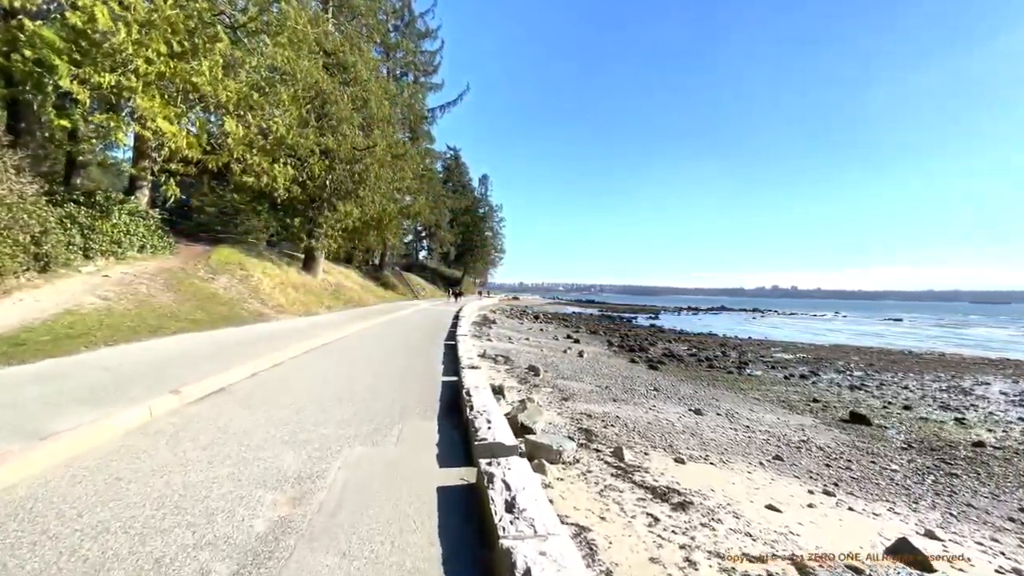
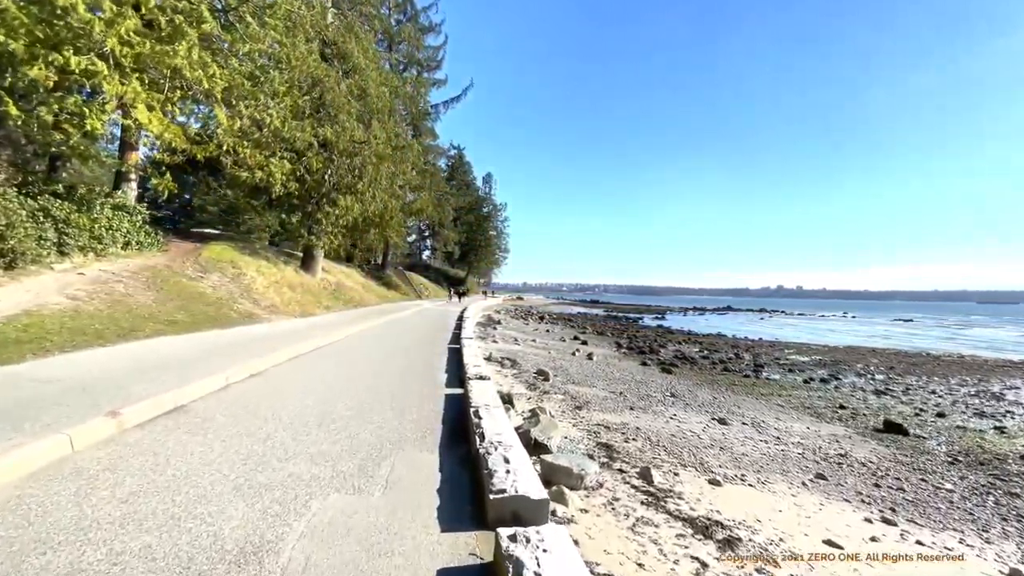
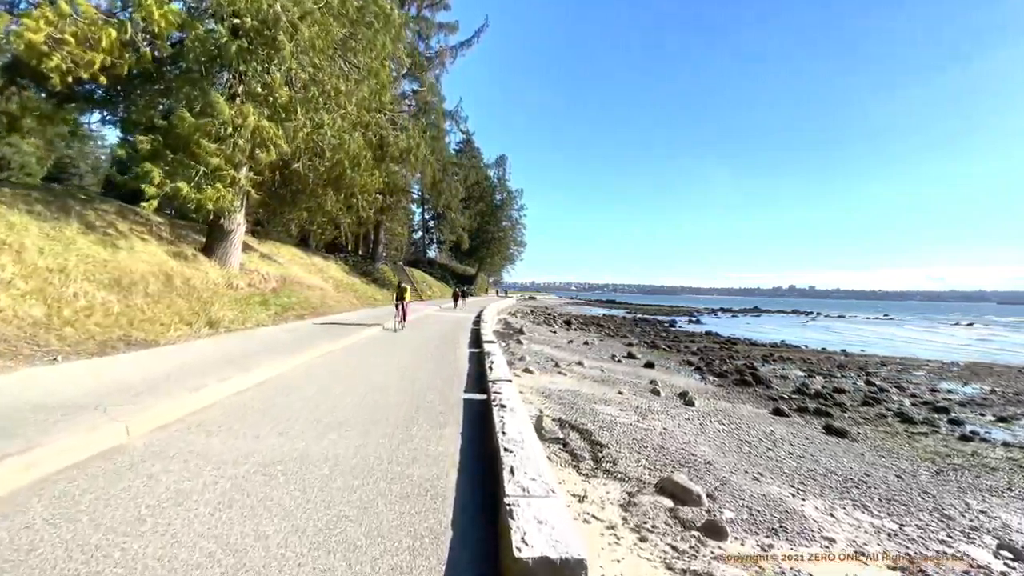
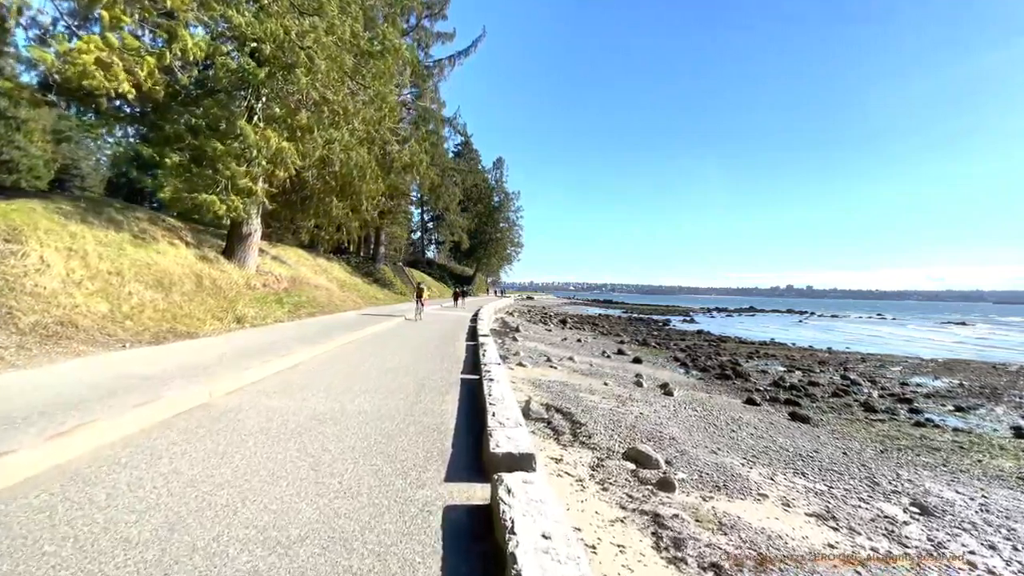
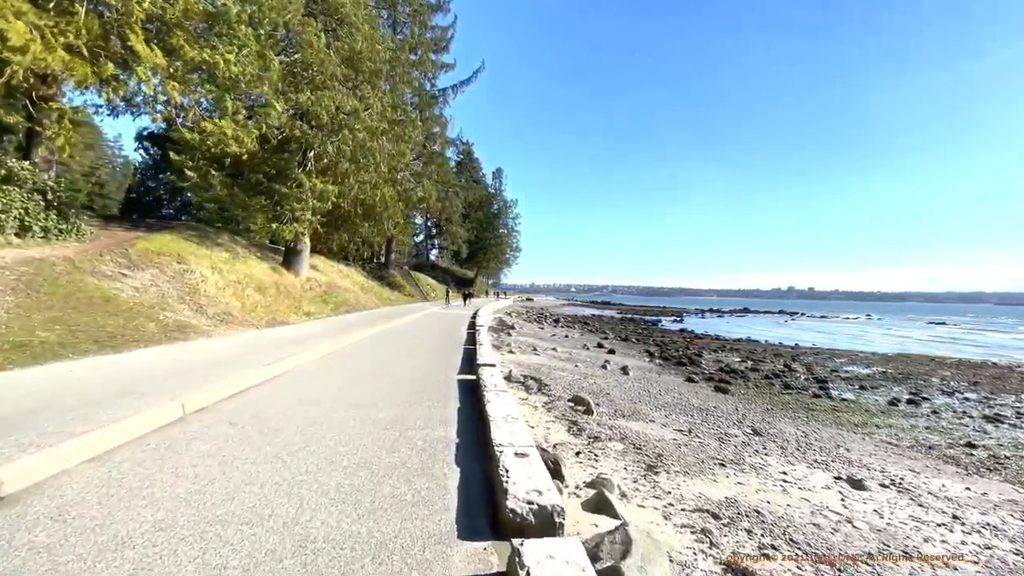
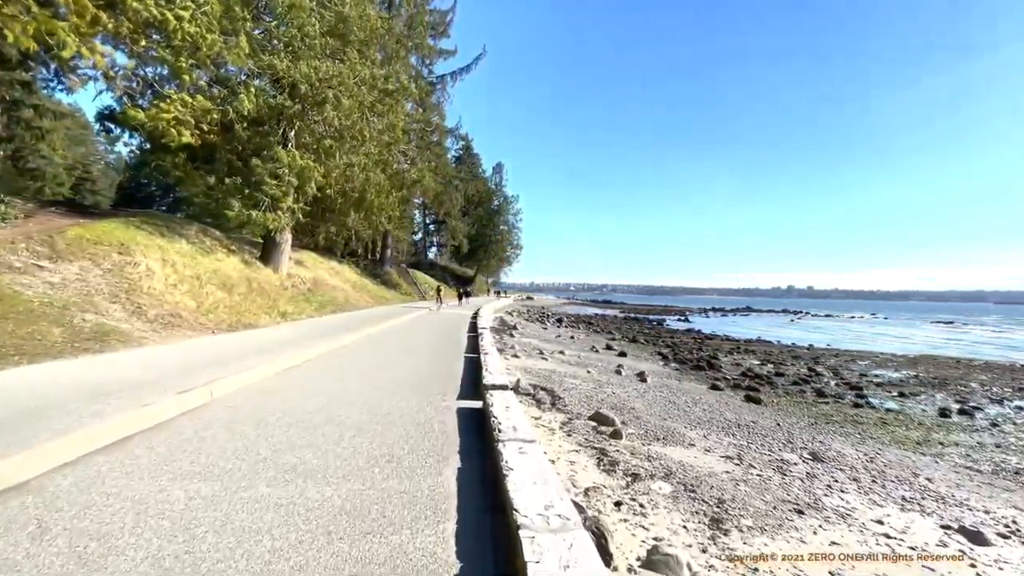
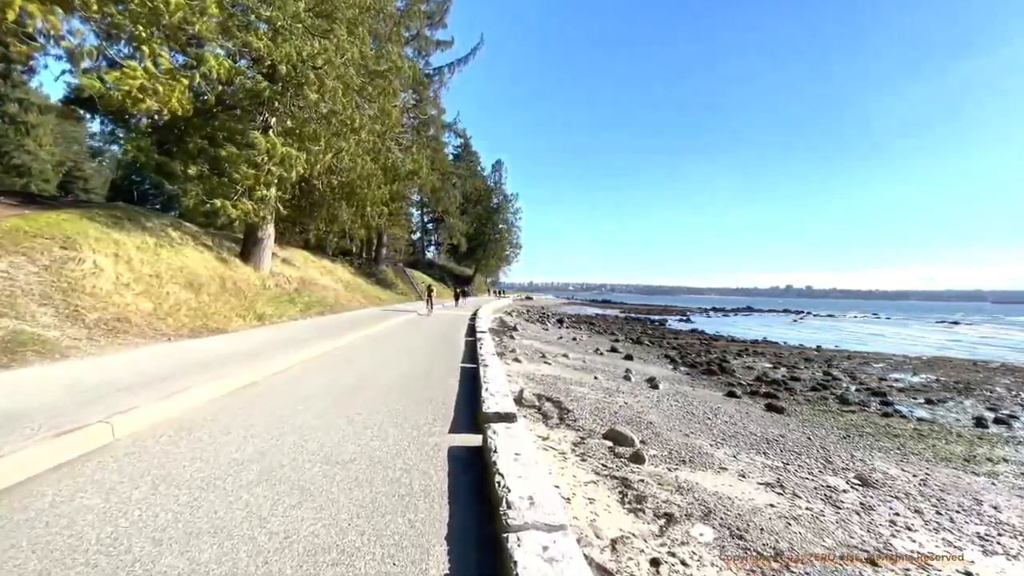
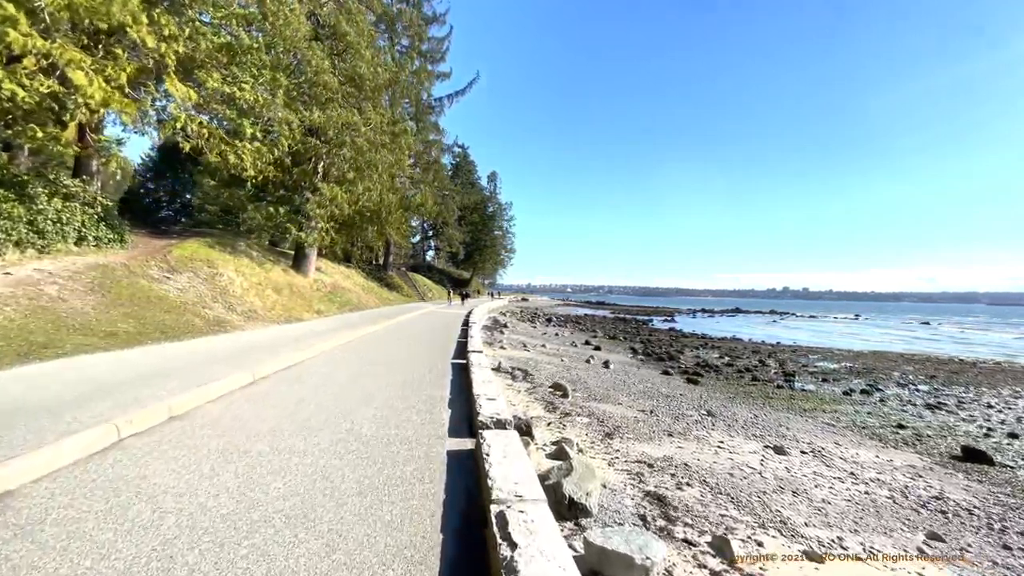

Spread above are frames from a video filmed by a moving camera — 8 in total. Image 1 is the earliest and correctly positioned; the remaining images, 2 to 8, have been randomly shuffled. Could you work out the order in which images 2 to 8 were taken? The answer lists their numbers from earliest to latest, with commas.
2, 8, 5, 6, 7, 4, 3
